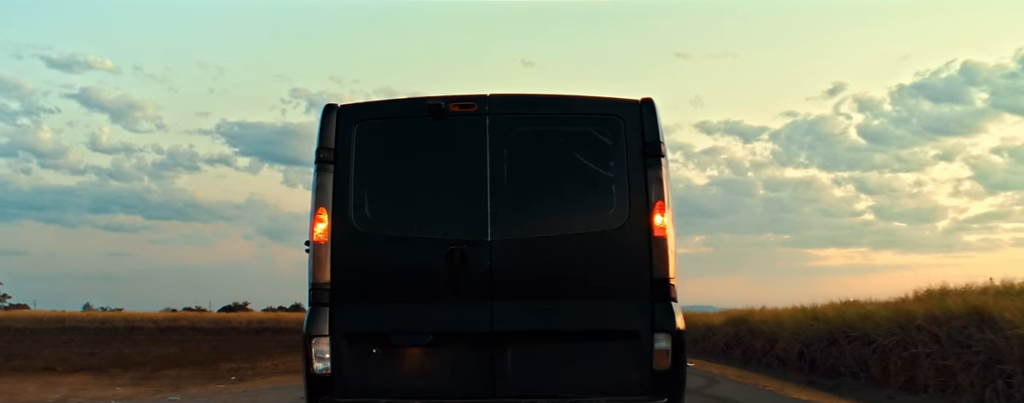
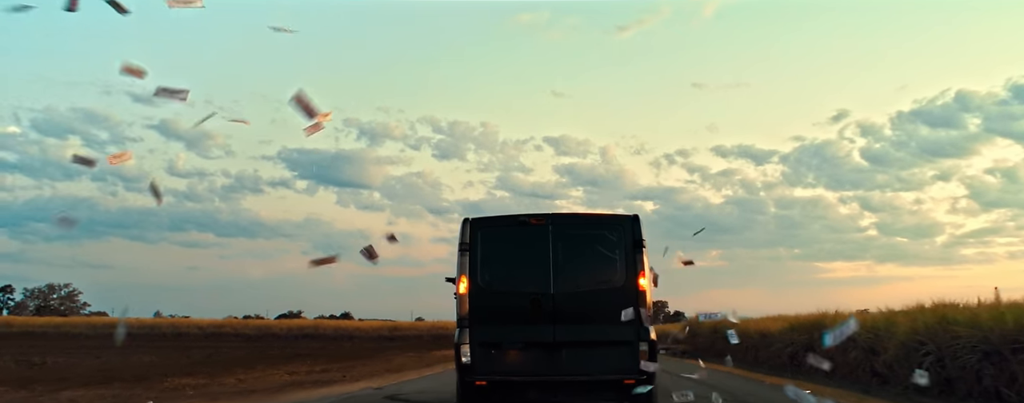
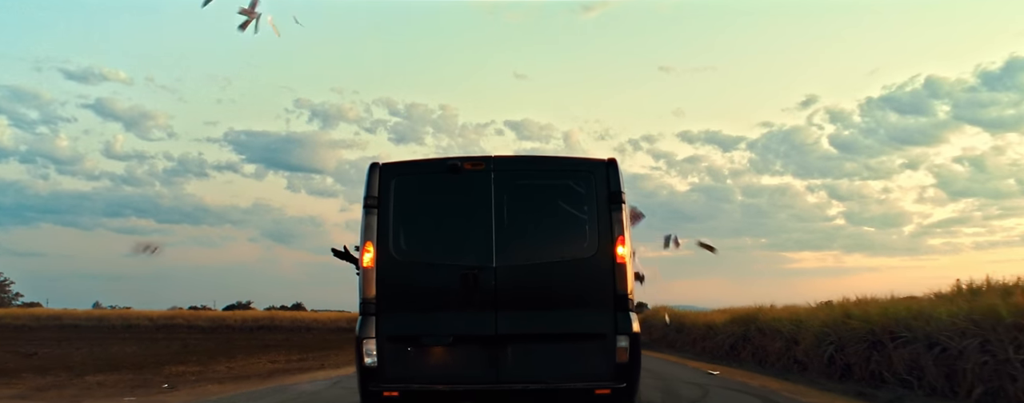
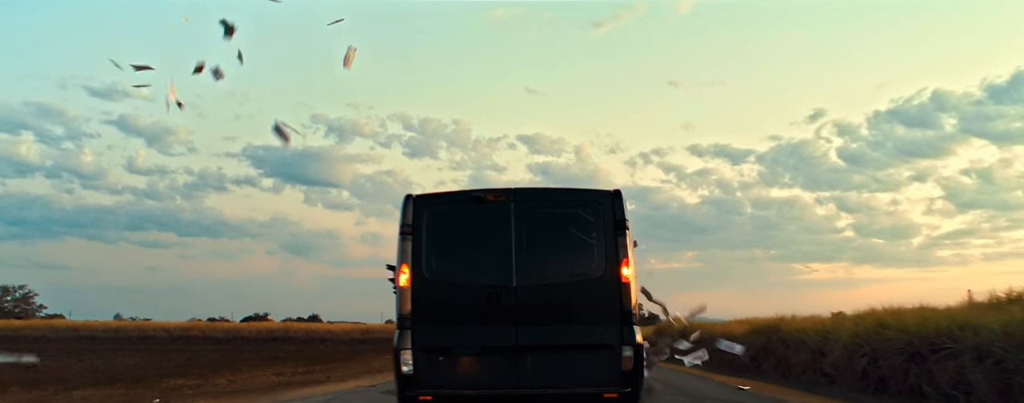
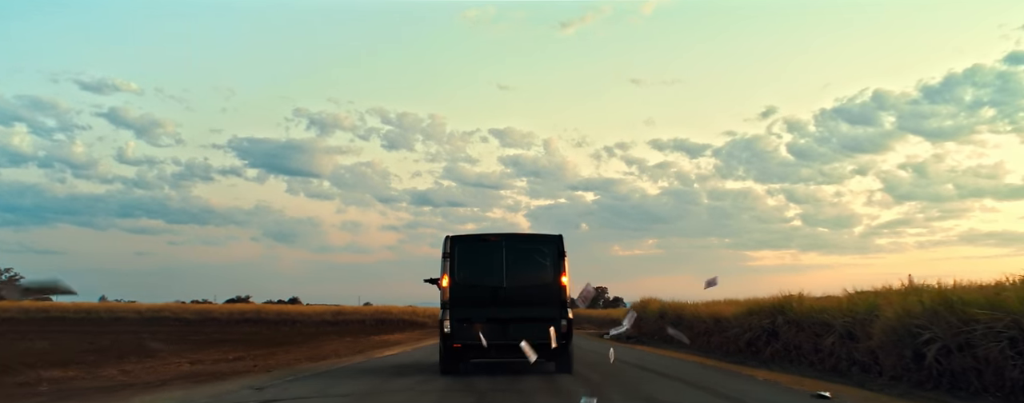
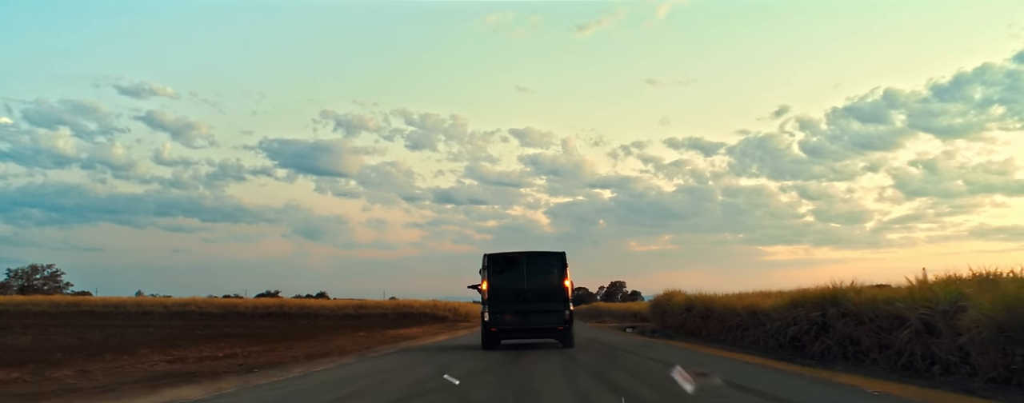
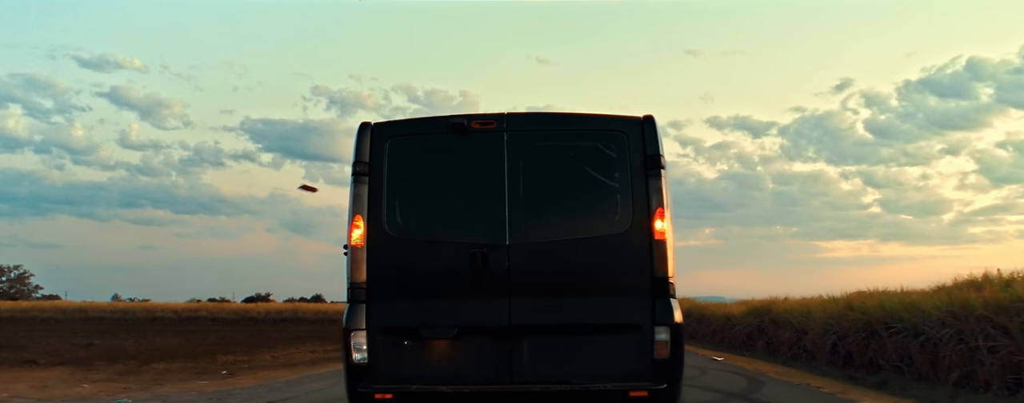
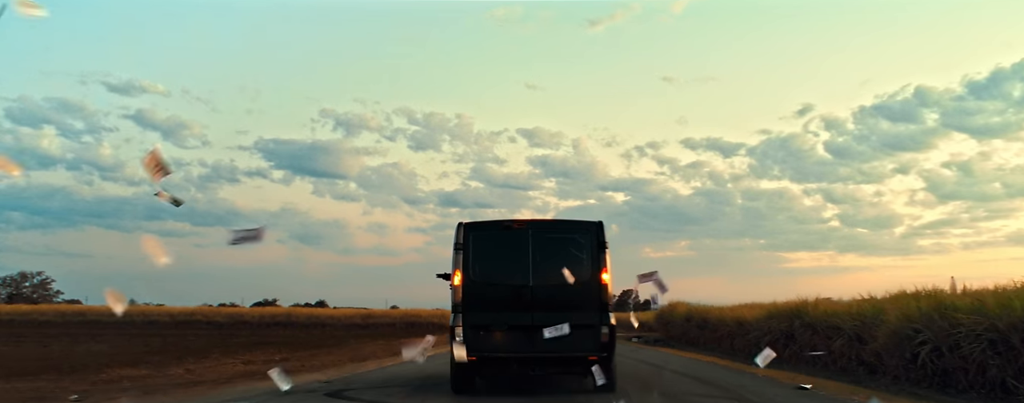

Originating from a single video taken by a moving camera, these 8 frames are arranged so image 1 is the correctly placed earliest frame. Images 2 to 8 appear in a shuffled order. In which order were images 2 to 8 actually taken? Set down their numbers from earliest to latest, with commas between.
7, 3, 4, 2, 8, 5, 6
